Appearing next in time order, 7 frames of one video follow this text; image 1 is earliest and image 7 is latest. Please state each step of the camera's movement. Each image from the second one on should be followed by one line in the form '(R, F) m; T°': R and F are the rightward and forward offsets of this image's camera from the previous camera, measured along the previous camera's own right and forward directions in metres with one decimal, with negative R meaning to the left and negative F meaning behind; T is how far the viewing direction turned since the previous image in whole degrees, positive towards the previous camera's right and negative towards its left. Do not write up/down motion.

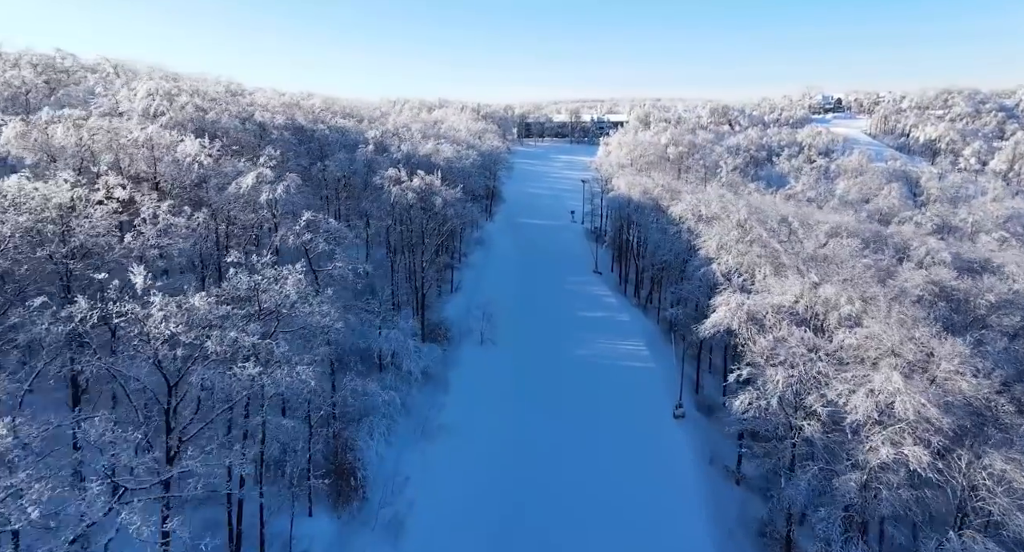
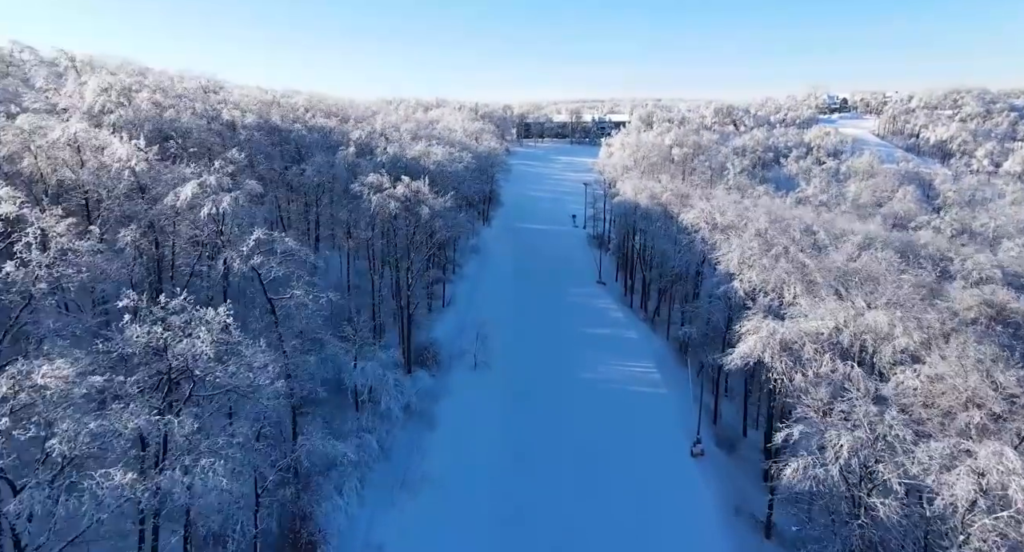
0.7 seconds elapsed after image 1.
(+0.2, +5.2) m; 0°
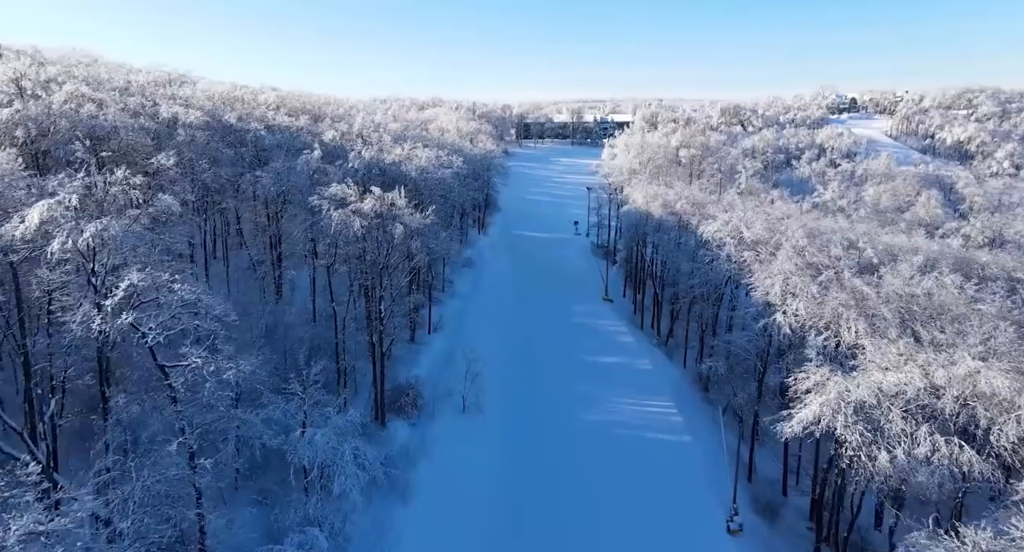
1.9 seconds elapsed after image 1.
(+0.3, +7.5) m; 0°
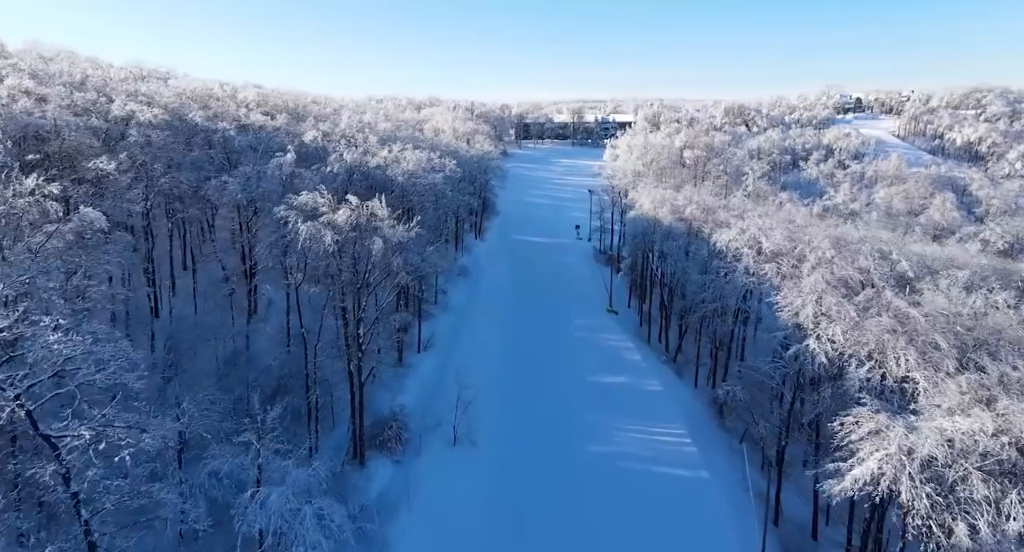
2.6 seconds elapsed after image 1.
(+0.2, +4.2) m; 0°
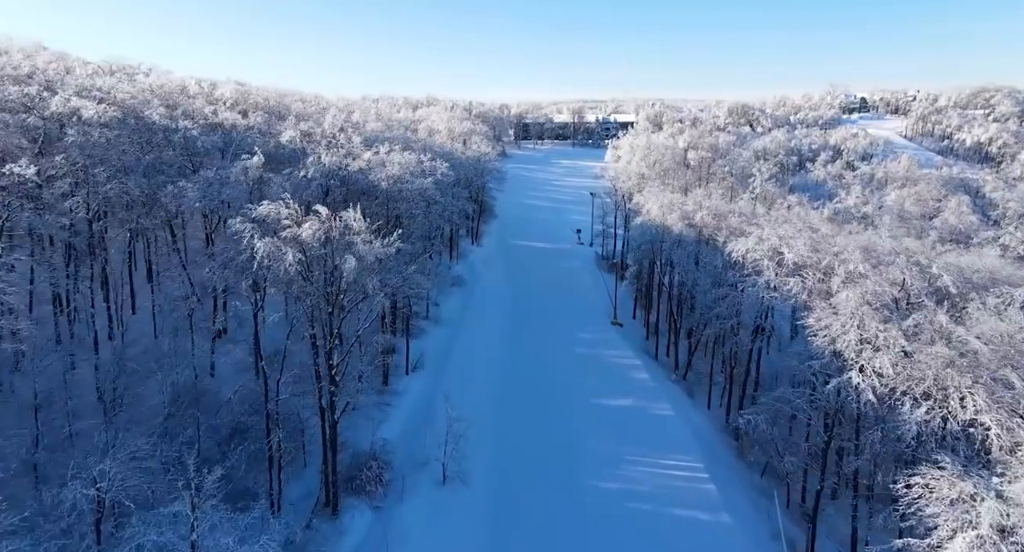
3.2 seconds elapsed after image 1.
(+0.2, +4.2) m; 0°
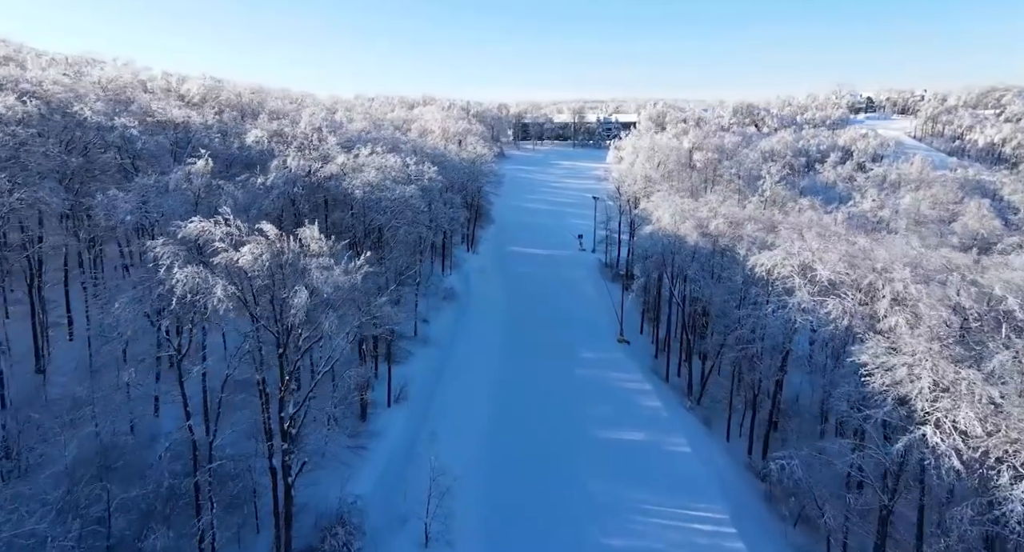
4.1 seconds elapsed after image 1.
(+0.2, +5.0) m; 0°
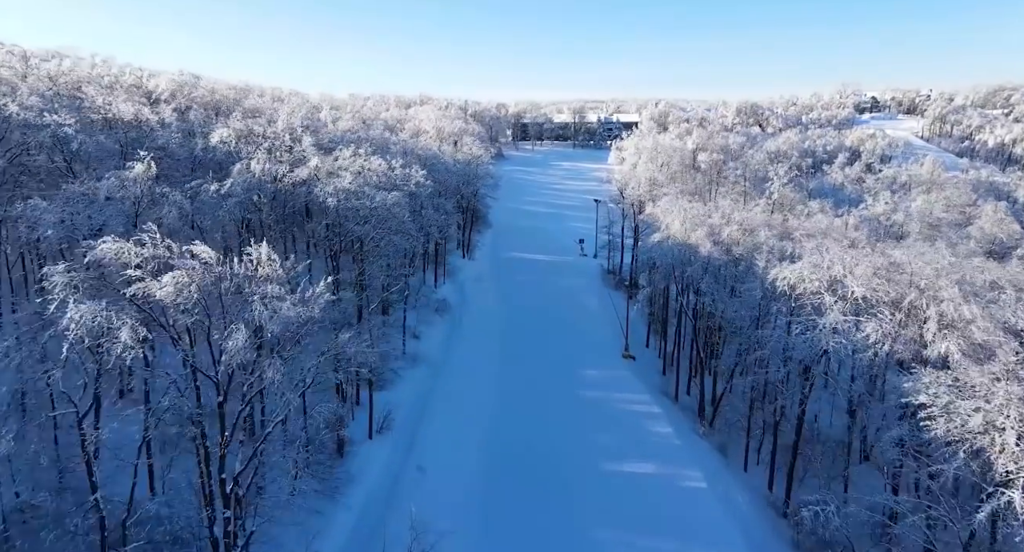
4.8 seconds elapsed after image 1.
(+0.2, +3.9) m; 0°
